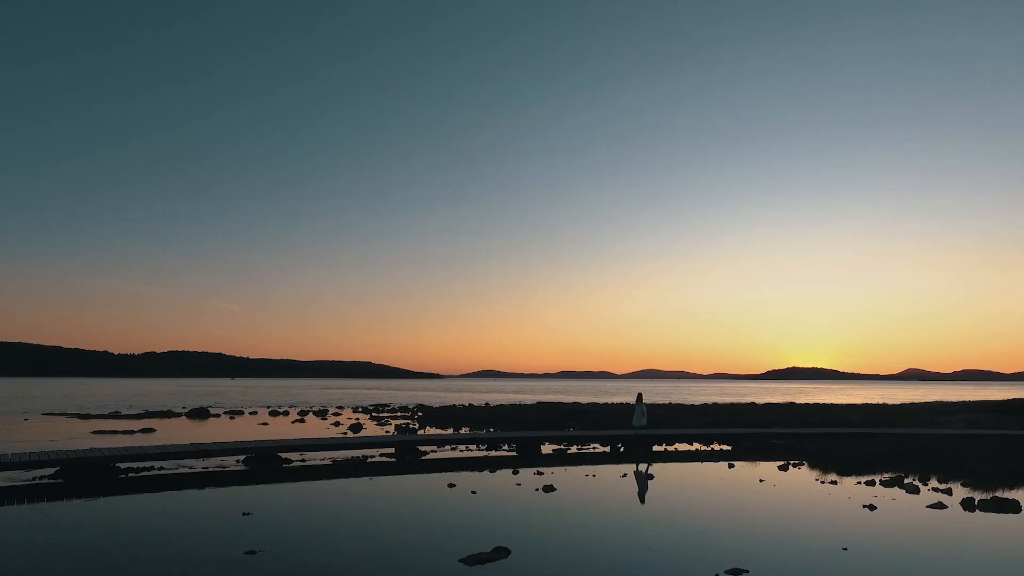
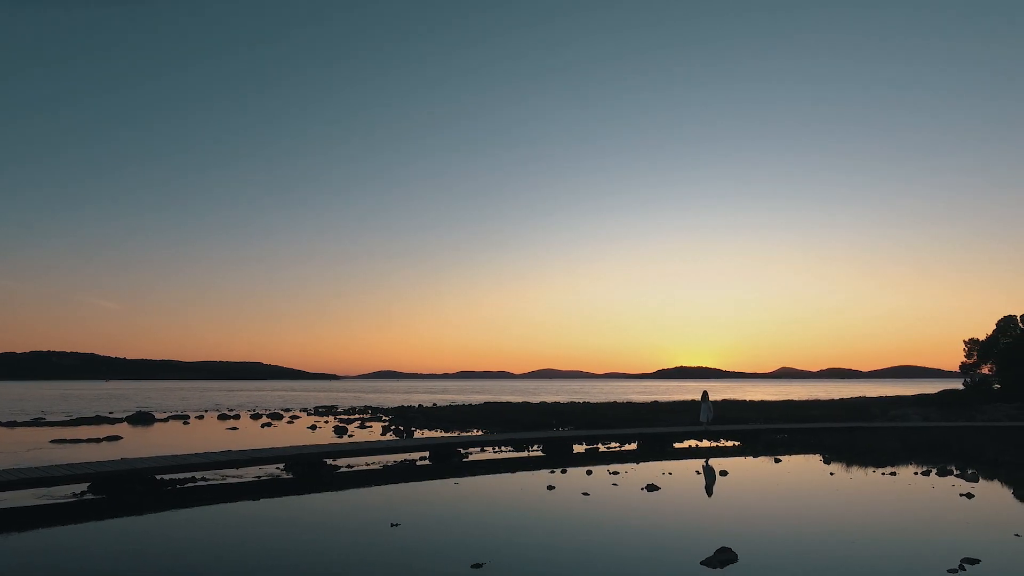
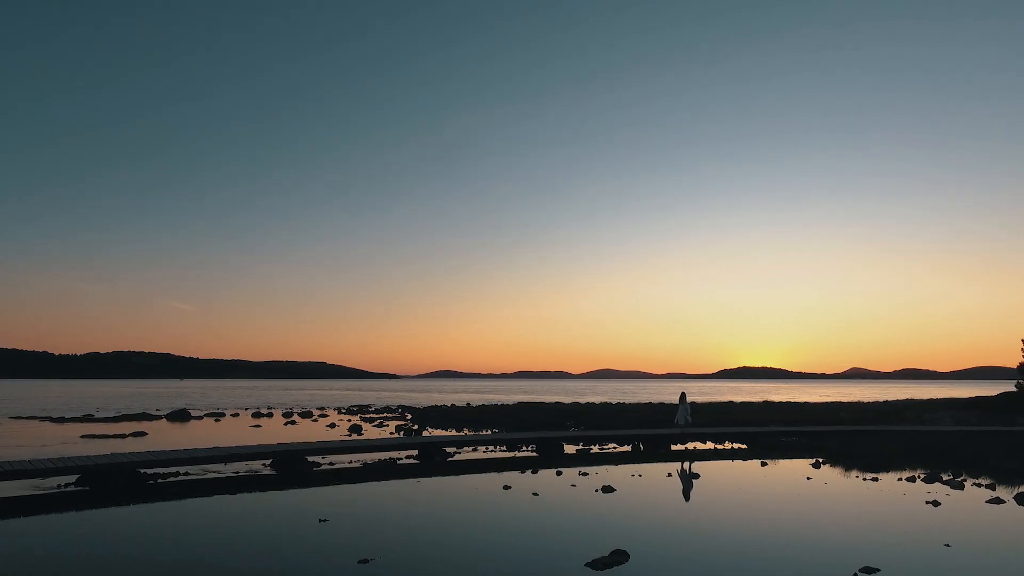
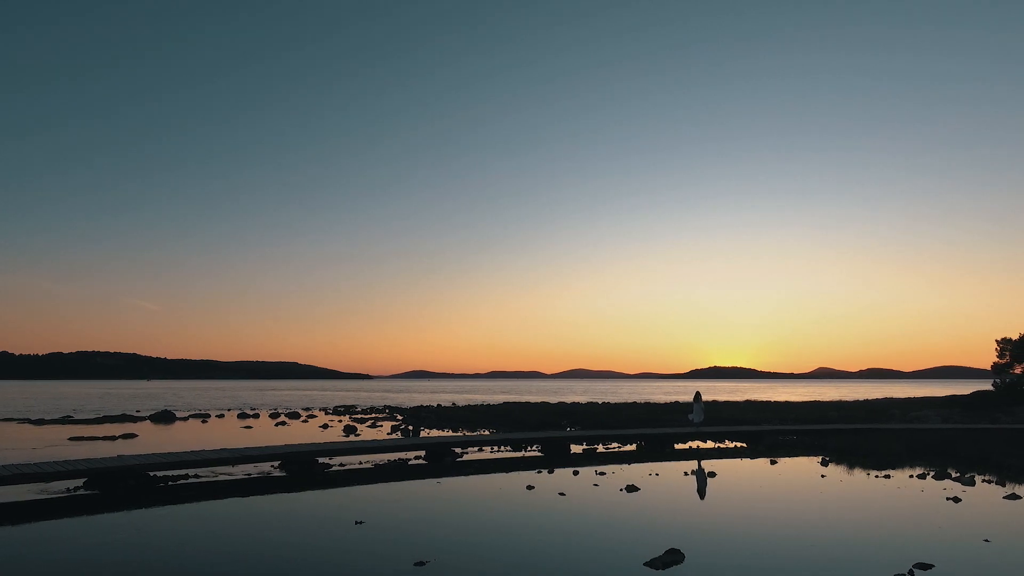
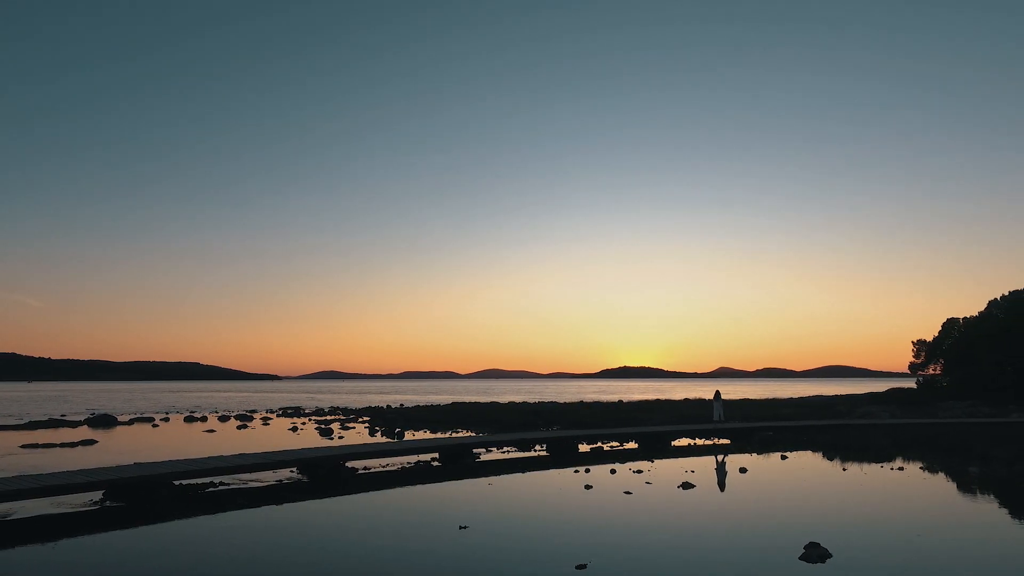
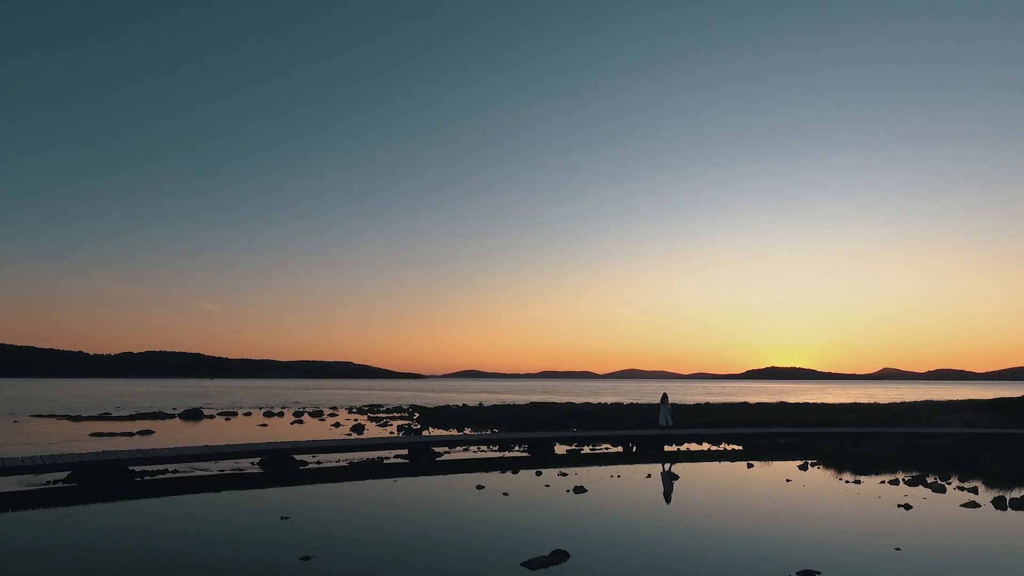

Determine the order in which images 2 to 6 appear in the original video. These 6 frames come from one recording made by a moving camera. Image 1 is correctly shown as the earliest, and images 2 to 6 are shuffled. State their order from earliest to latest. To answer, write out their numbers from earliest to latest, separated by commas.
6, 3, 4, 2, 5
